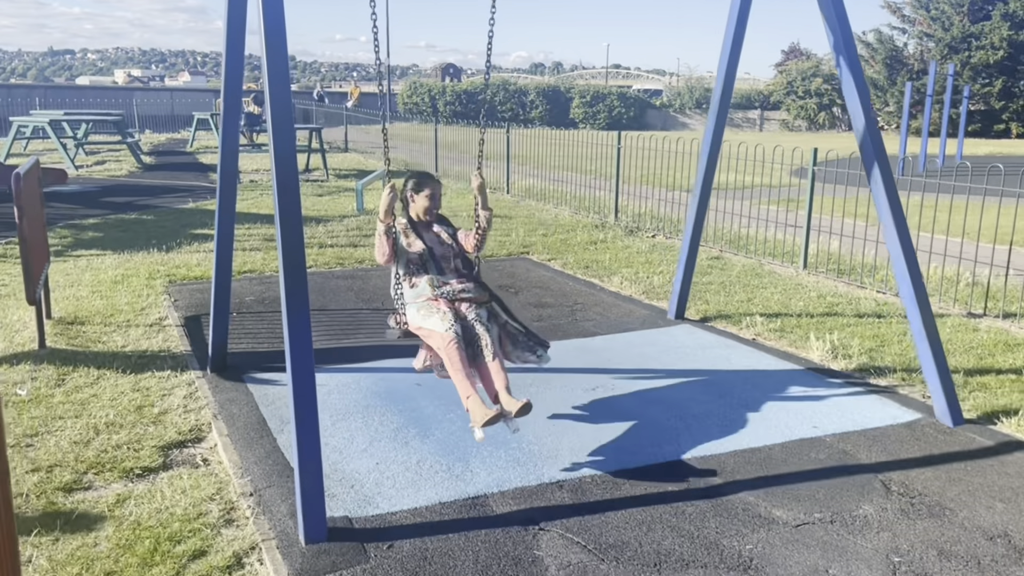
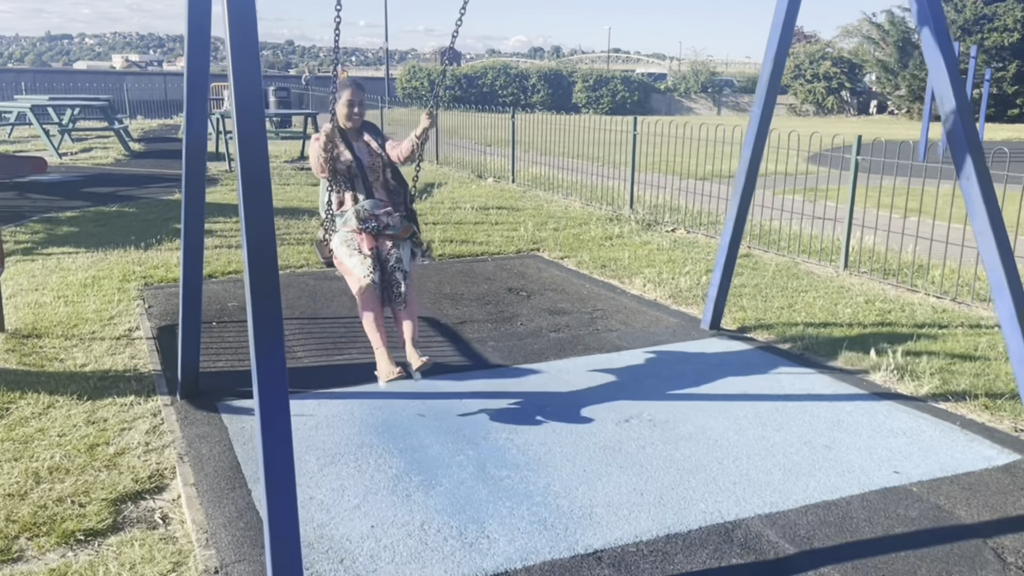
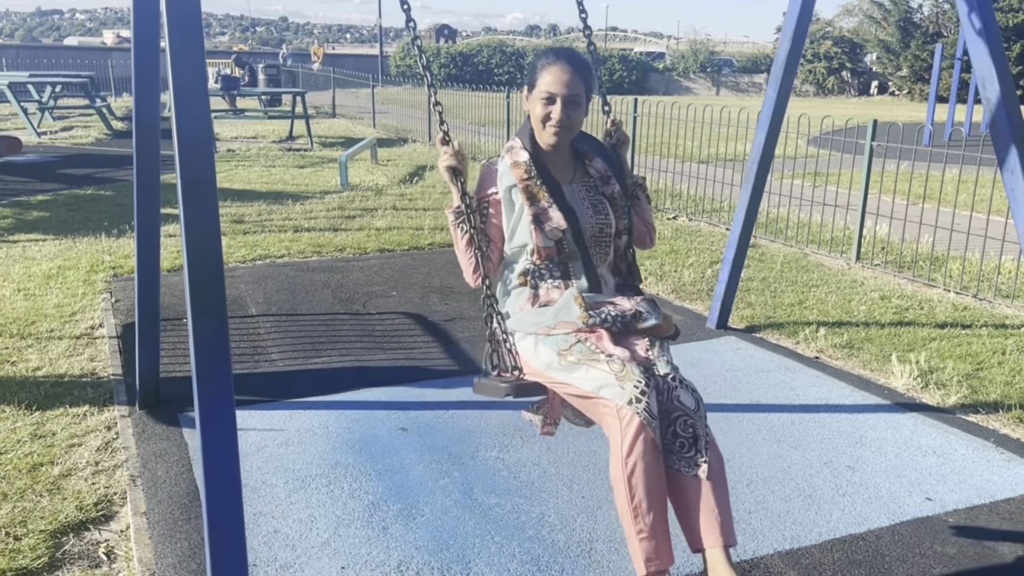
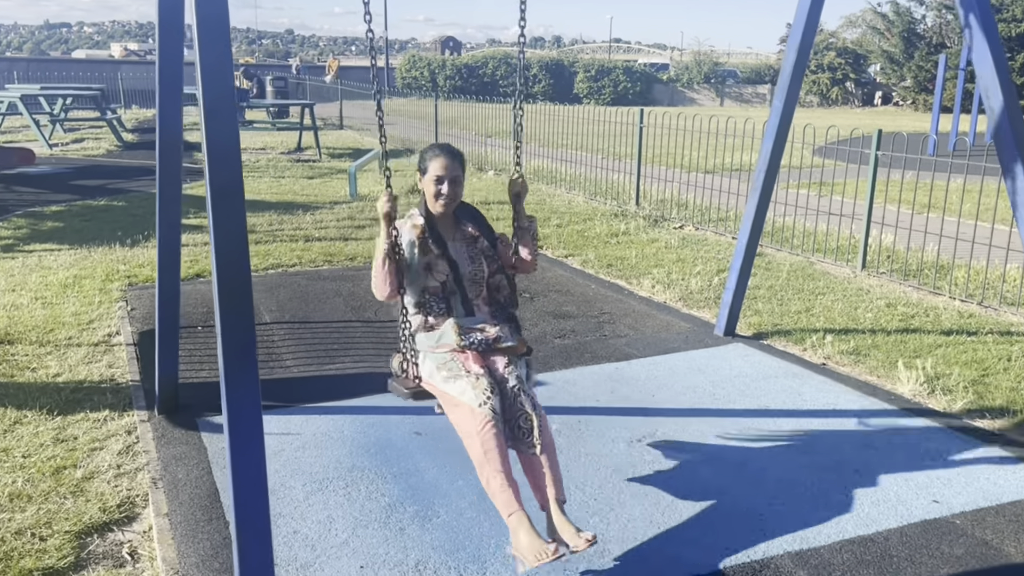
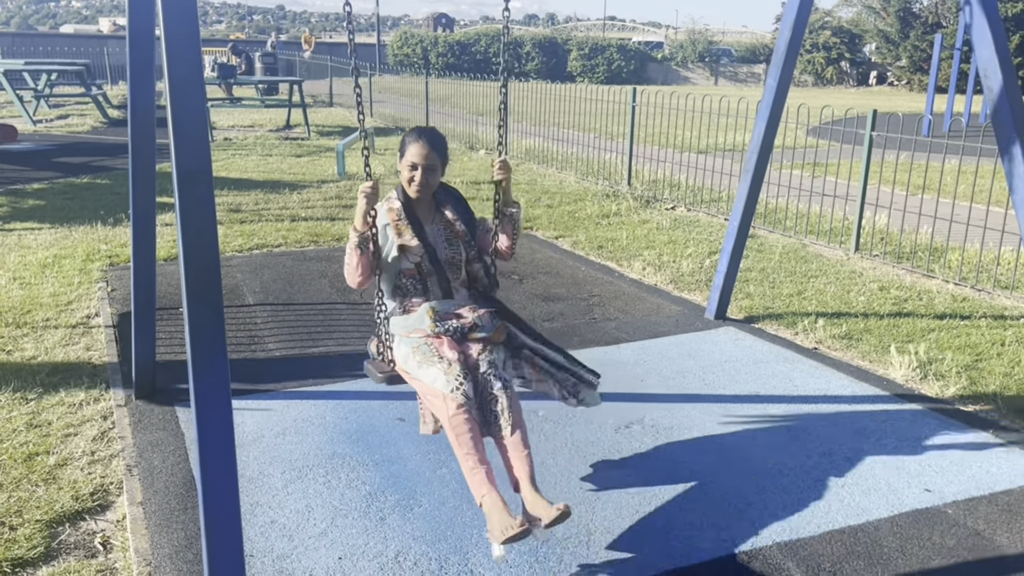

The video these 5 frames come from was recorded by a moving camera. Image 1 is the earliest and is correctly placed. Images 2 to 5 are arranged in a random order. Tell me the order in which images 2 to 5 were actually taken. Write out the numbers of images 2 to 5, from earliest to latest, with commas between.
2, 4, 3, 5
